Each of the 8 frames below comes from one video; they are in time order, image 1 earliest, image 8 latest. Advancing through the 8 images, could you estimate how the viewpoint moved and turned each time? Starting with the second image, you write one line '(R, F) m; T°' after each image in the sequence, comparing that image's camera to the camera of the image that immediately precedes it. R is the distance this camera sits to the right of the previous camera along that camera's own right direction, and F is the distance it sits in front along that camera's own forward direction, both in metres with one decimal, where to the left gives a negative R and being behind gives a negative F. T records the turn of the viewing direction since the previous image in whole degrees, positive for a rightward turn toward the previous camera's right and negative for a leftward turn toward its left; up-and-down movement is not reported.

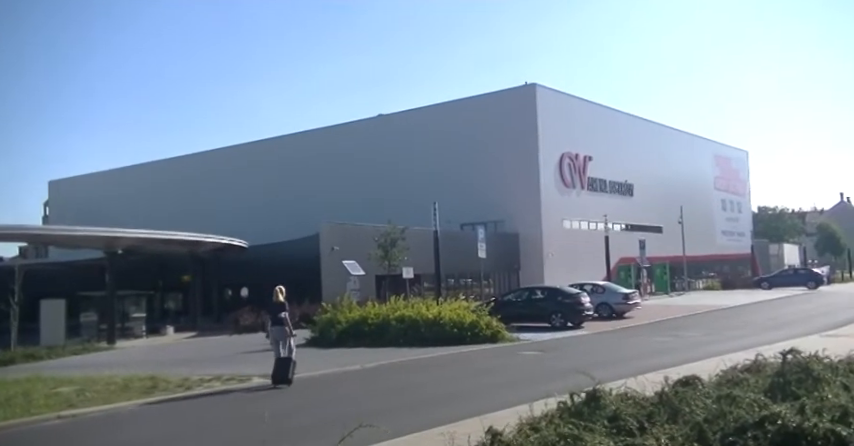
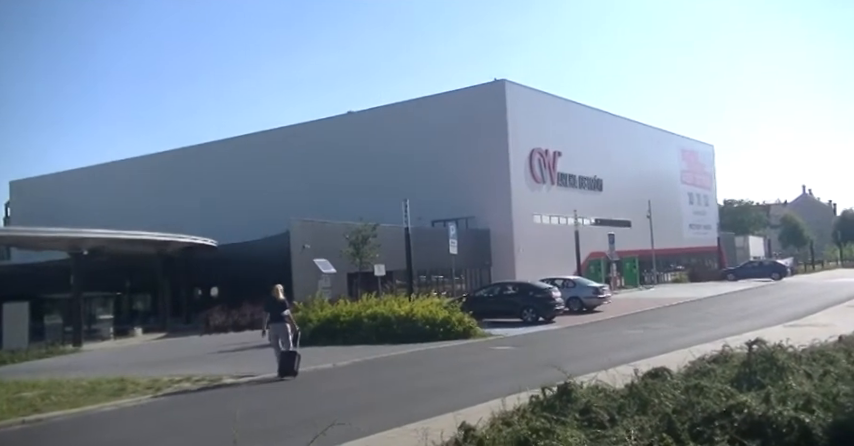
(+0.1, -0.2) m; +1°
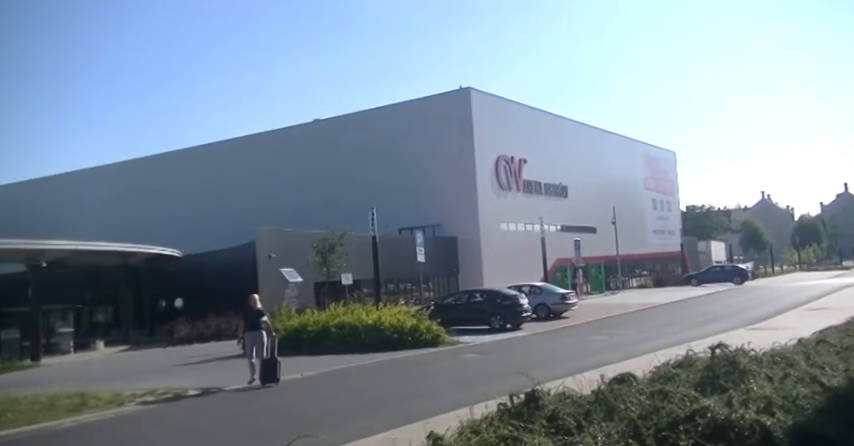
(+0.2, -0.1) m; +2°
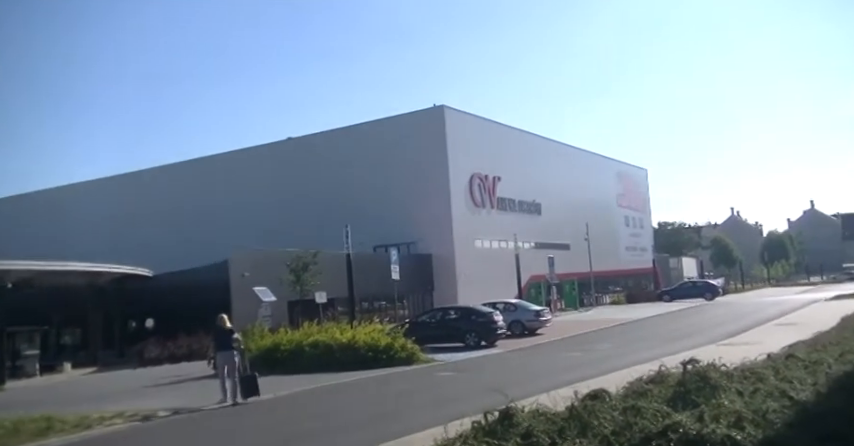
(+0.2, -0.1) m; +1°
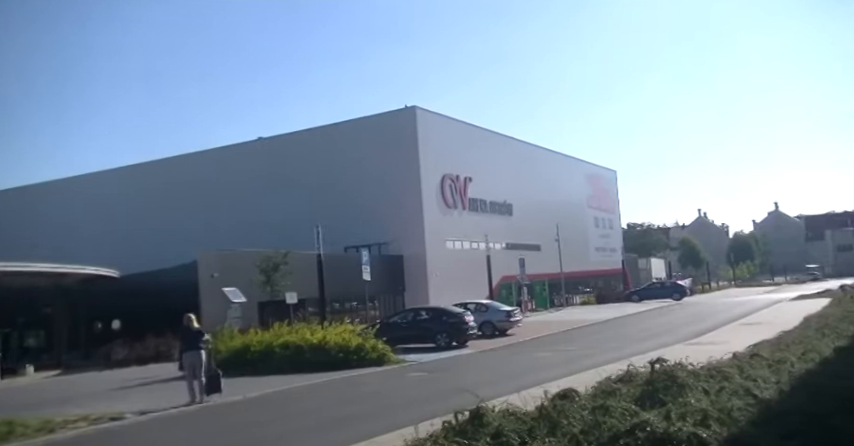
(+0.2, -0.1) m; +1°
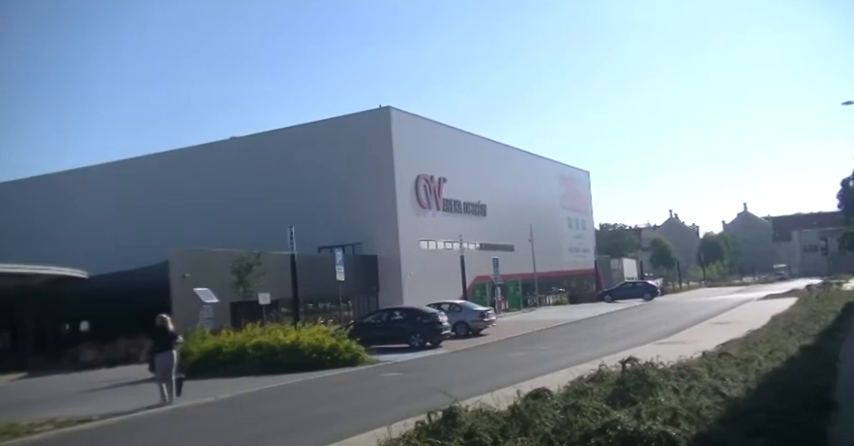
(+0.1, 0.0) m; +1°
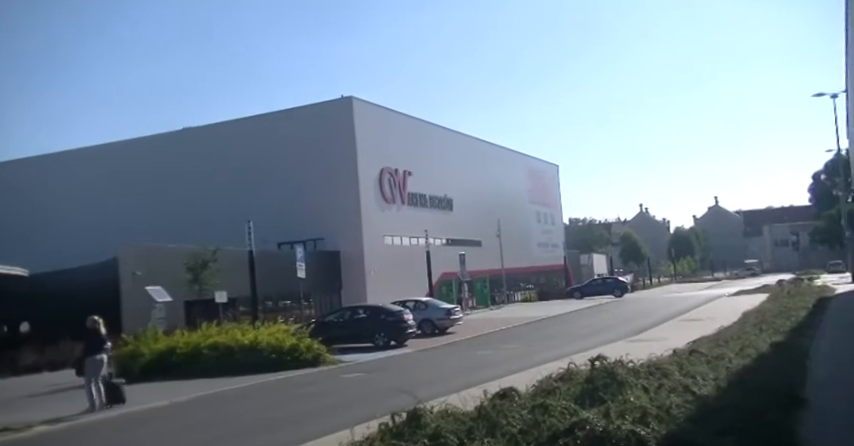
(+0.3, +1.0) m; +2°
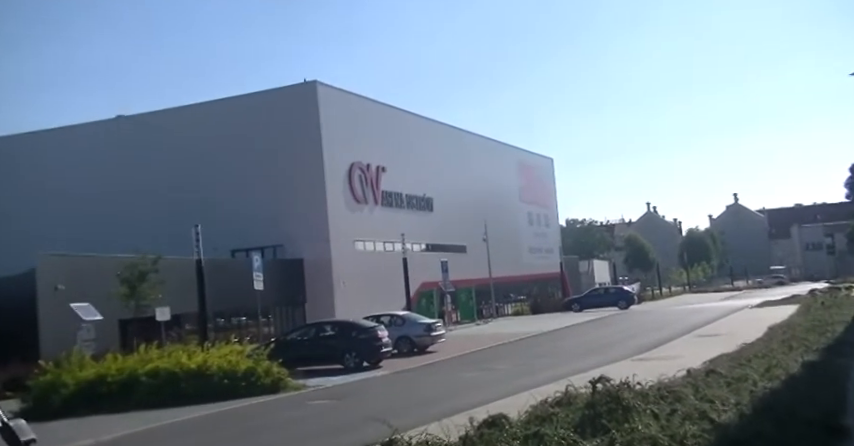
(+0.3, +3.9) m; +1°
